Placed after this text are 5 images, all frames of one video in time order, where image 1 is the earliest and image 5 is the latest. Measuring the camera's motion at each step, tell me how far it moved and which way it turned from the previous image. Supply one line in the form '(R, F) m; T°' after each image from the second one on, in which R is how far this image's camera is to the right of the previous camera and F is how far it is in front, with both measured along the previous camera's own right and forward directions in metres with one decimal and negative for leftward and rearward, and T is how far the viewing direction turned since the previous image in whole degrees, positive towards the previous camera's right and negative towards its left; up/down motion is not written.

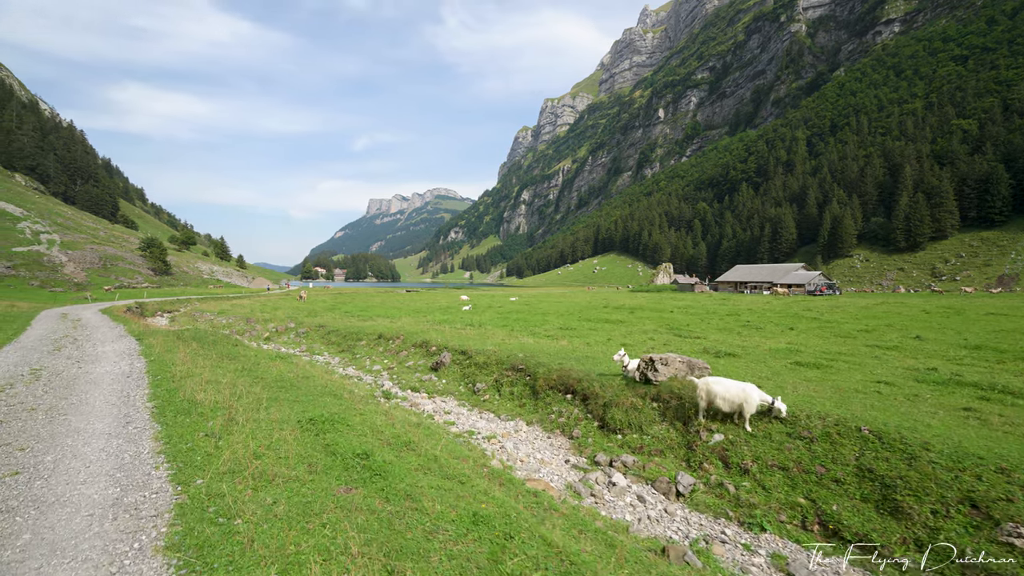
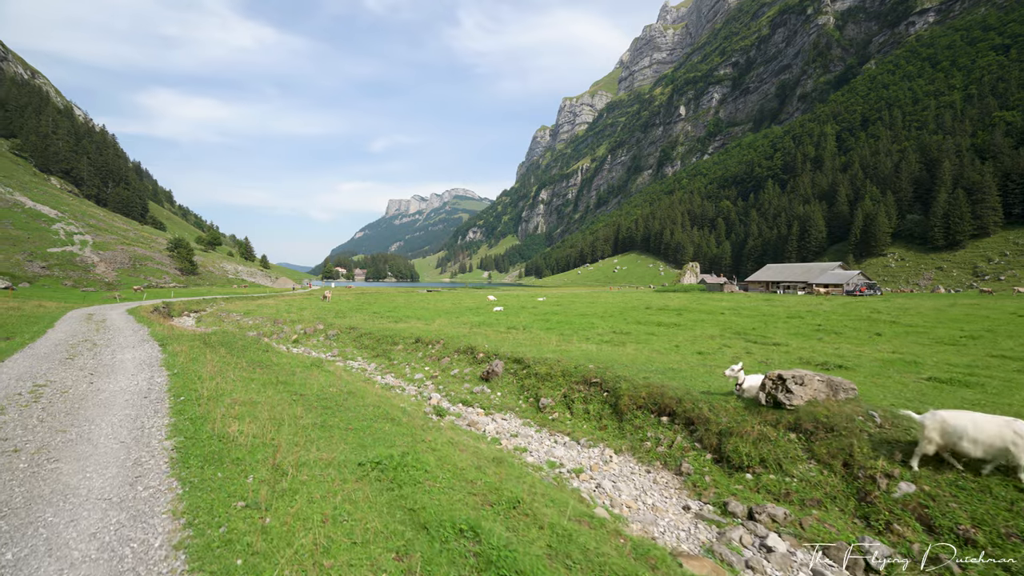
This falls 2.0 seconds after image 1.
(-2.1, +2.9) m; -2°
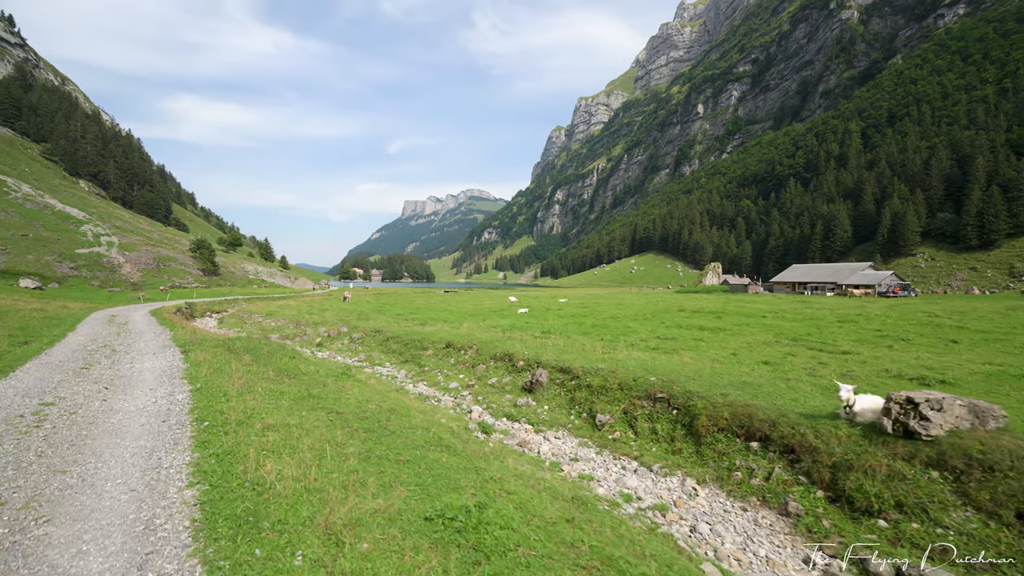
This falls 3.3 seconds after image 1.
(-1.4, +1.9) m; -2°
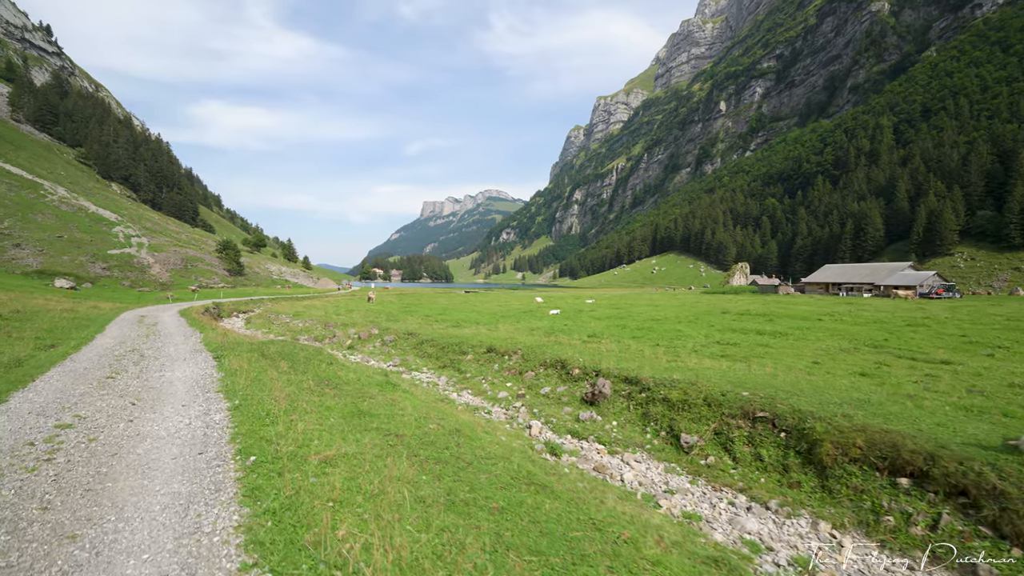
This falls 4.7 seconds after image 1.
(-1.7, +2.0) m; -2°
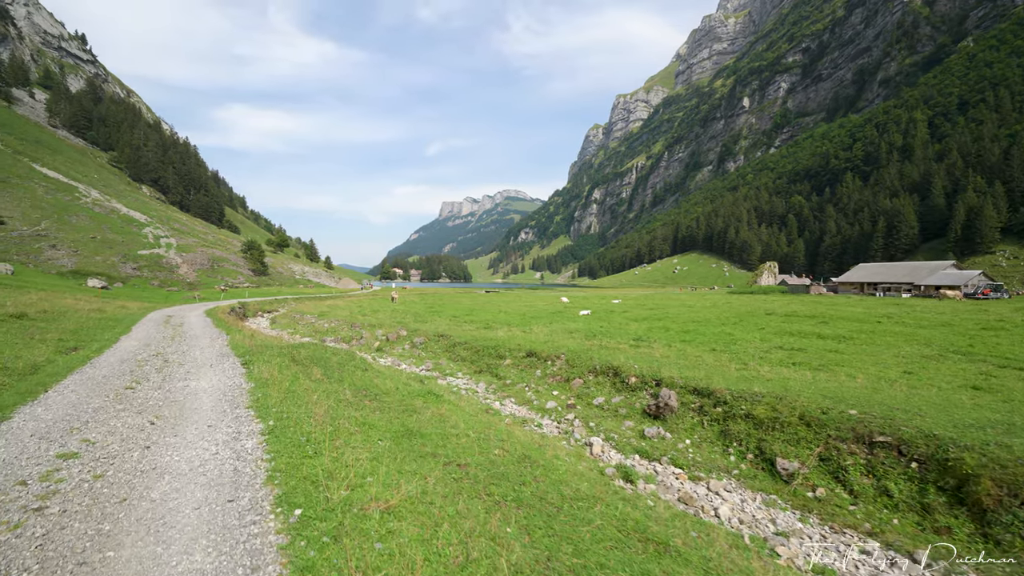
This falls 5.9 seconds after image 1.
(-1.3, +1.9) m; -2°
